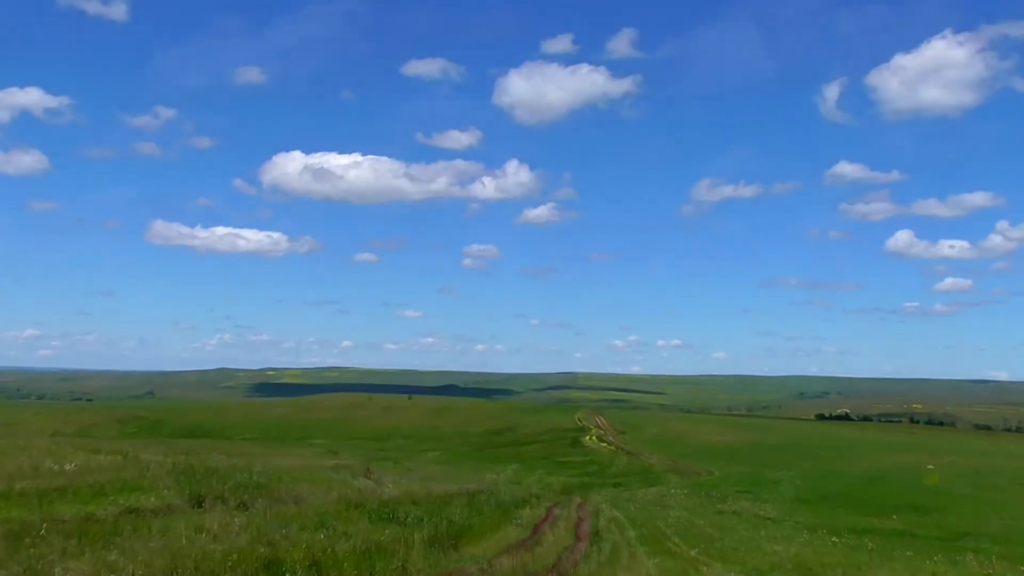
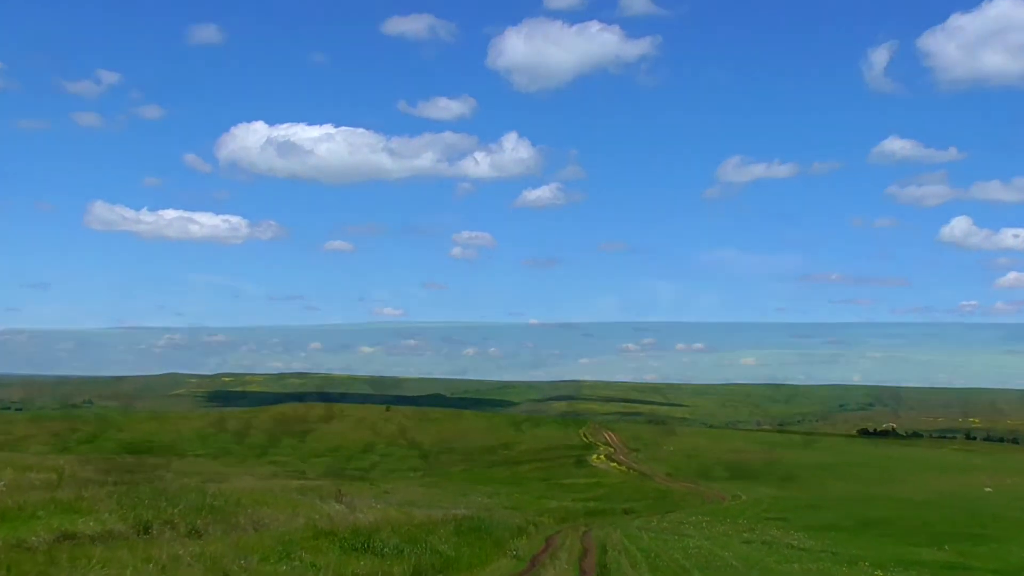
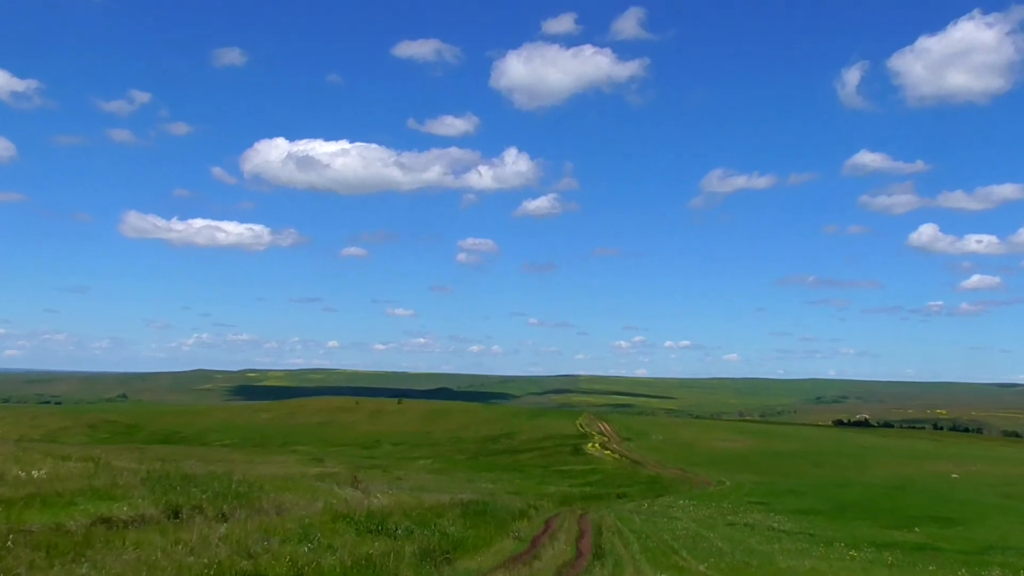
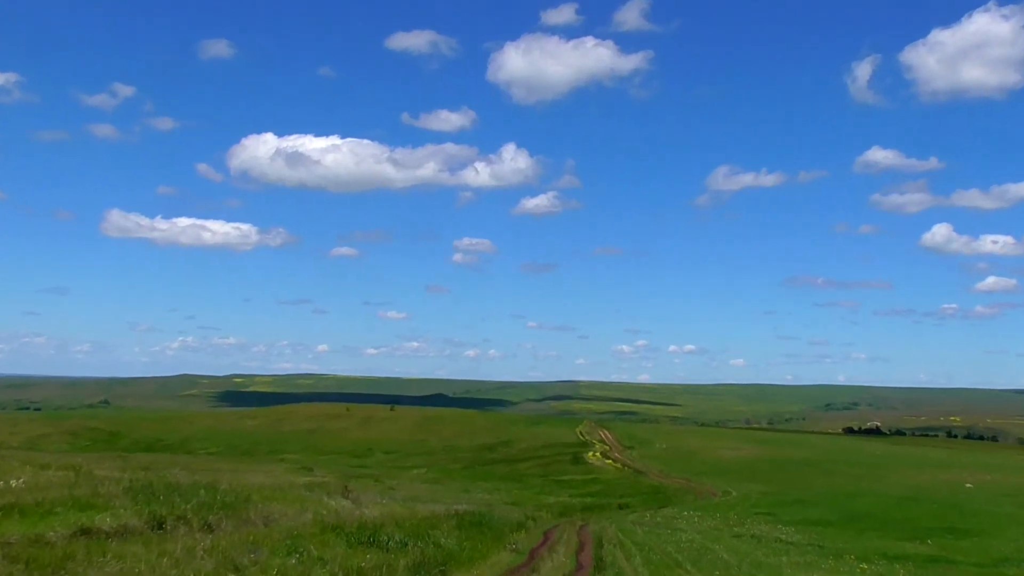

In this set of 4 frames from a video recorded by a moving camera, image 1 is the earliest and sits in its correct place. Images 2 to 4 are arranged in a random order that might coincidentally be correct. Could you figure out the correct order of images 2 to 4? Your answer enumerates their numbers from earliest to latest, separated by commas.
3, 4, 2
